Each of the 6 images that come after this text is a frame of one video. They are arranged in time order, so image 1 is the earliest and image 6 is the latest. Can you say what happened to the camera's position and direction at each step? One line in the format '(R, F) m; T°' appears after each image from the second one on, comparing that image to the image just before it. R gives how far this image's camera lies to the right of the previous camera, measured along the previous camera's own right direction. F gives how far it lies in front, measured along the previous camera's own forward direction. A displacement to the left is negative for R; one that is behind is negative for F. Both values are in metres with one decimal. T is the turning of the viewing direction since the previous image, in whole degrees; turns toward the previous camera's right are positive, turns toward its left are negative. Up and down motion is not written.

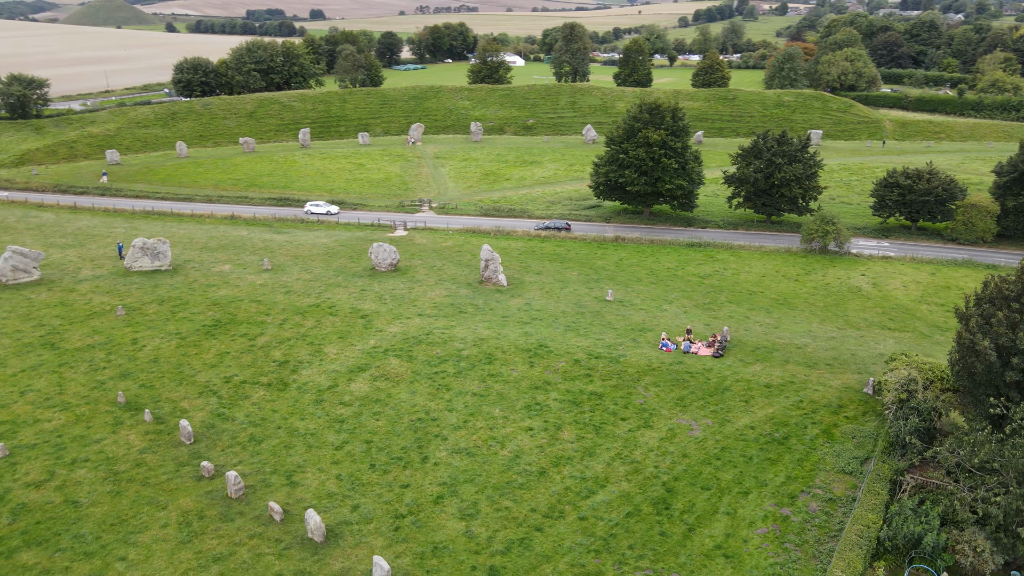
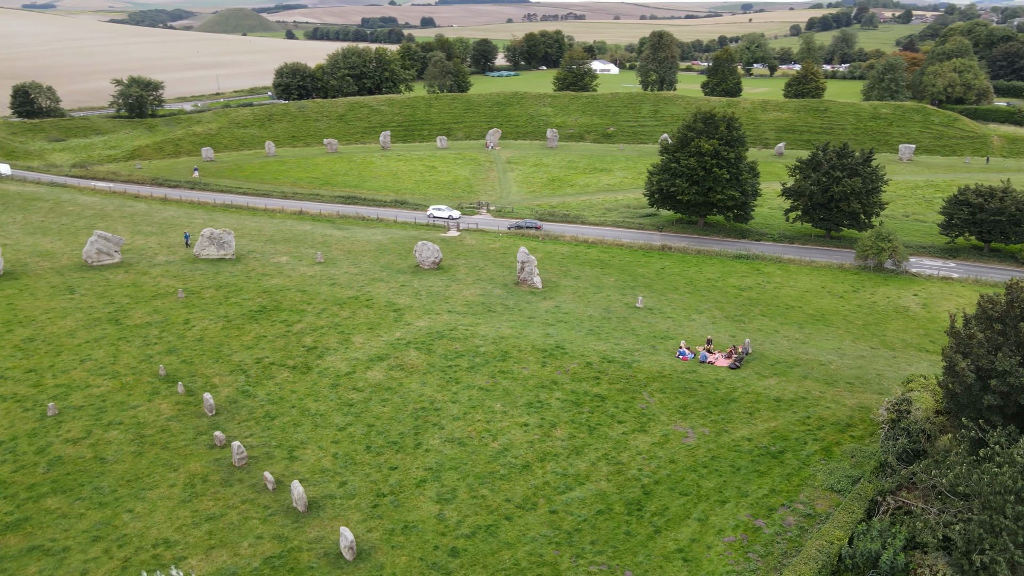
(+4.2, -0.9) m; -7°
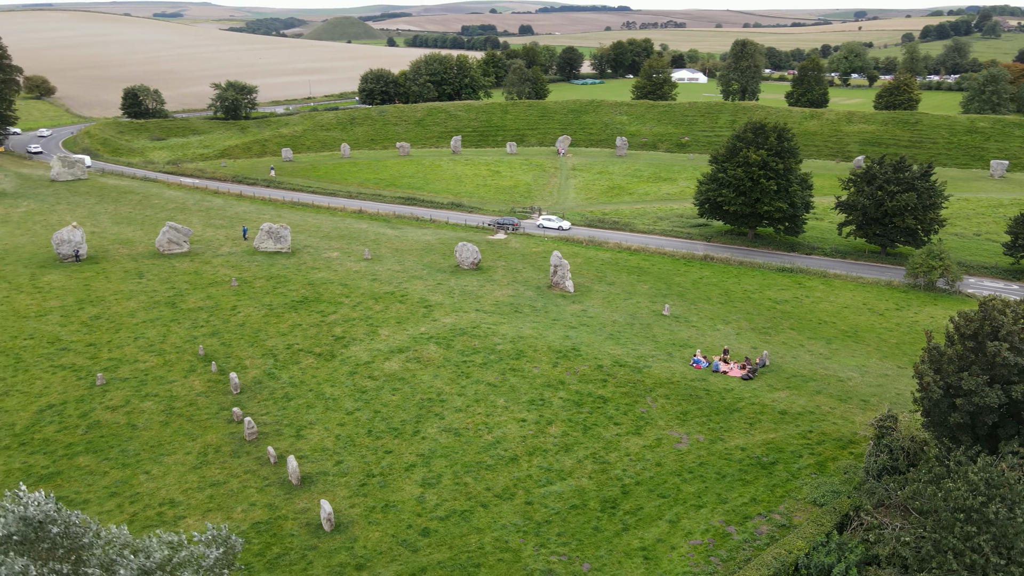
(+3.9, -1.0) m; -7°
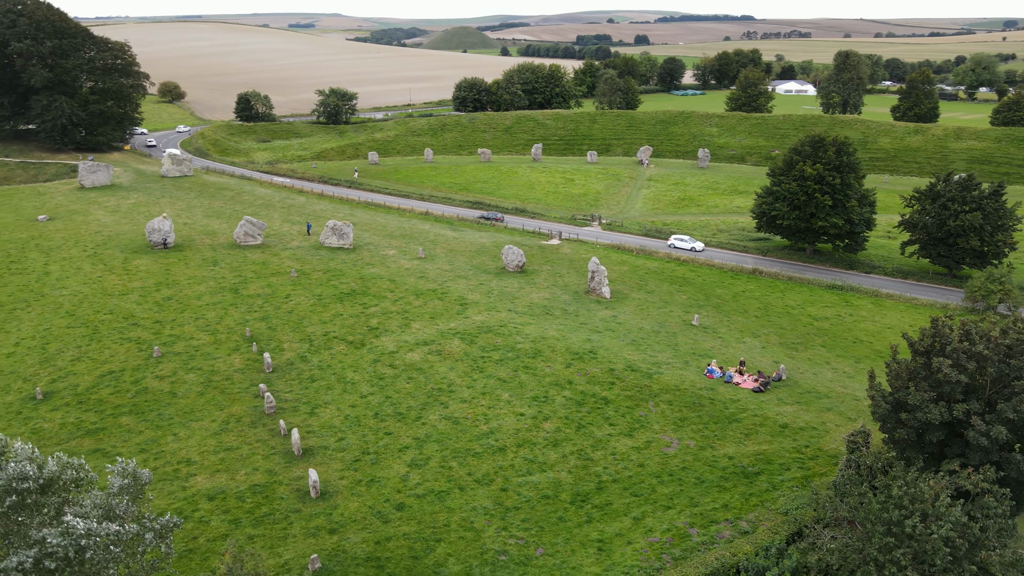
(+4.8, -1.3) m; -8°
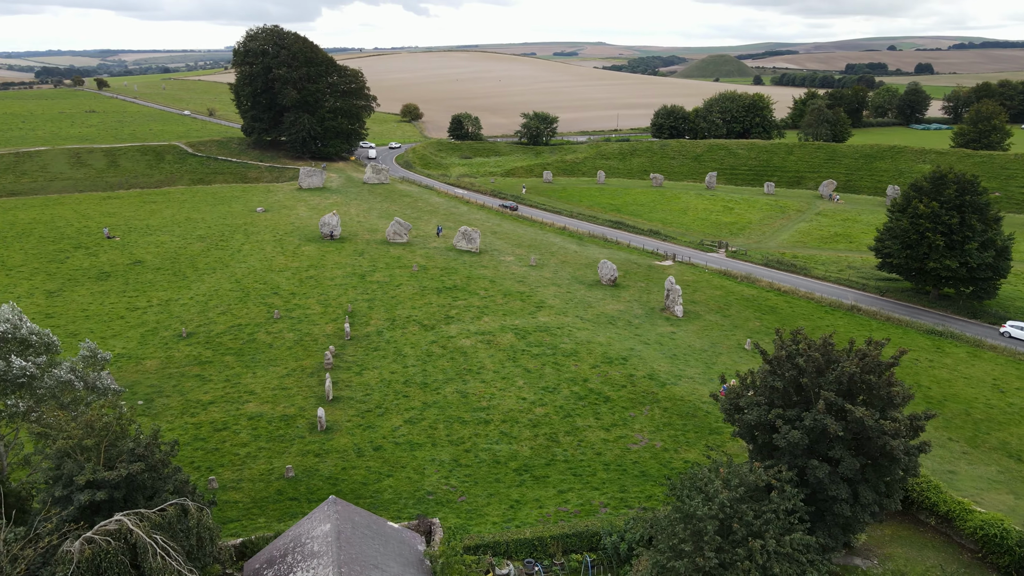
(+11.8, -3.0) m; -18°
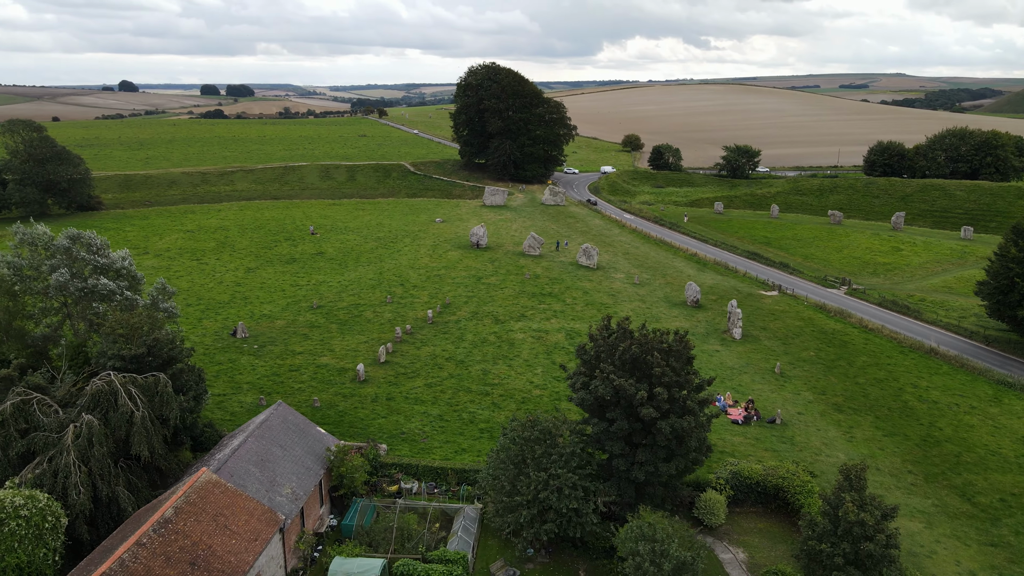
(+14.3, -4.6) m; -19°
